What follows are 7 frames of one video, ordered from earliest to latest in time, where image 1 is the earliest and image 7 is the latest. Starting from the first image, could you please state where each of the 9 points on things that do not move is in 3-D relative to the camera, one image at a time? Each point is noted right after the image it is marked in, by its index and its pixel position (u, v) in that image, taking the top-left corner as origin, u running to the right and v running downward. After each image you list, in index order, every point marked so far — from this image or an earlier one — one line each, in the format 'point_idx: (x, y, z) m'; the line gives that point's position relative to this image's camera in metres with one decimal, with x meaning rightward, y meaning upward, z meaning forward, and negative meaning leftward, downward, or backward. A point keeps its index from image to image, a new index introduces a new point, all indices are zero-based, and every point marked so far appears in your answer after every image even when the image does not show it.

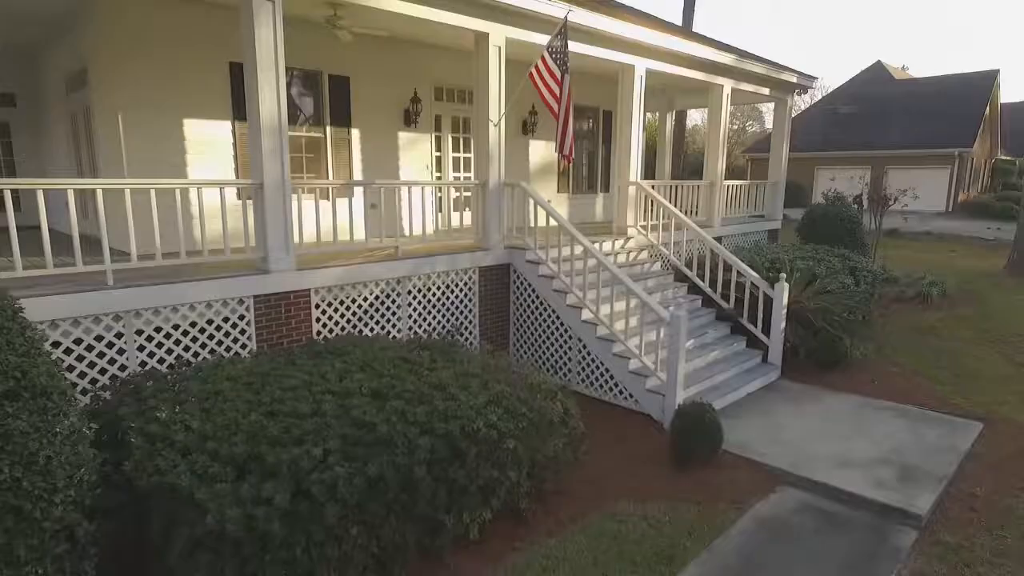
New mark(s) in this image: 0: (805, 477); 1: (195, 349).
0: (+6.0, -3.8, +5.0) m
1: (-6.2, -1.2, +4.9) m
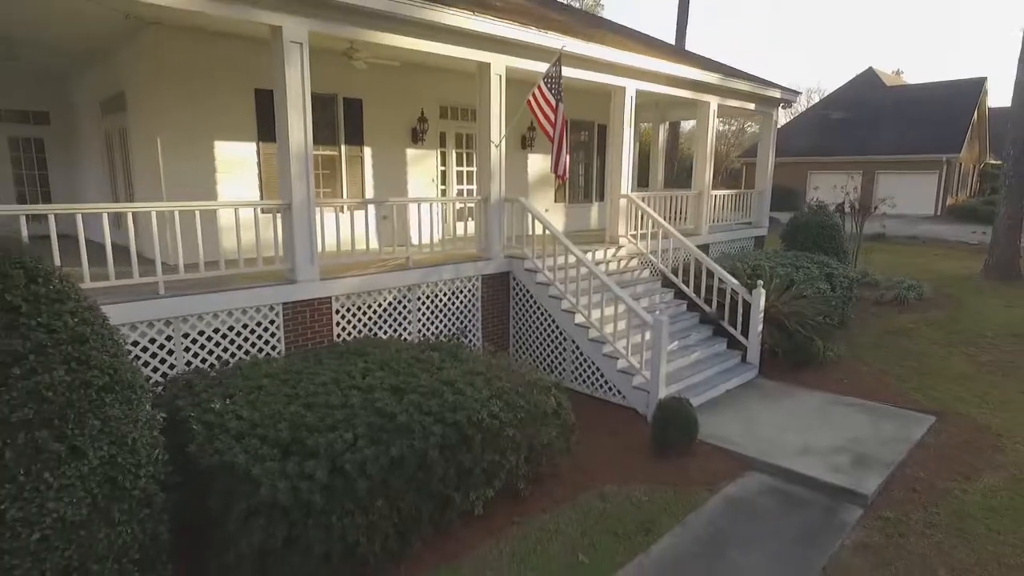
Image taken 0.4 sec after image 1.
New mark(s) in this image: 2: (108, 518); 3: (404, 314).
0: (+5.9, -4.0, +5.6) m
1: (-6.2, -1.4, +5.5) m
2: (-5.4, -3.1, +3.3) m
3: (-3.0, -0.7, +6.7) m
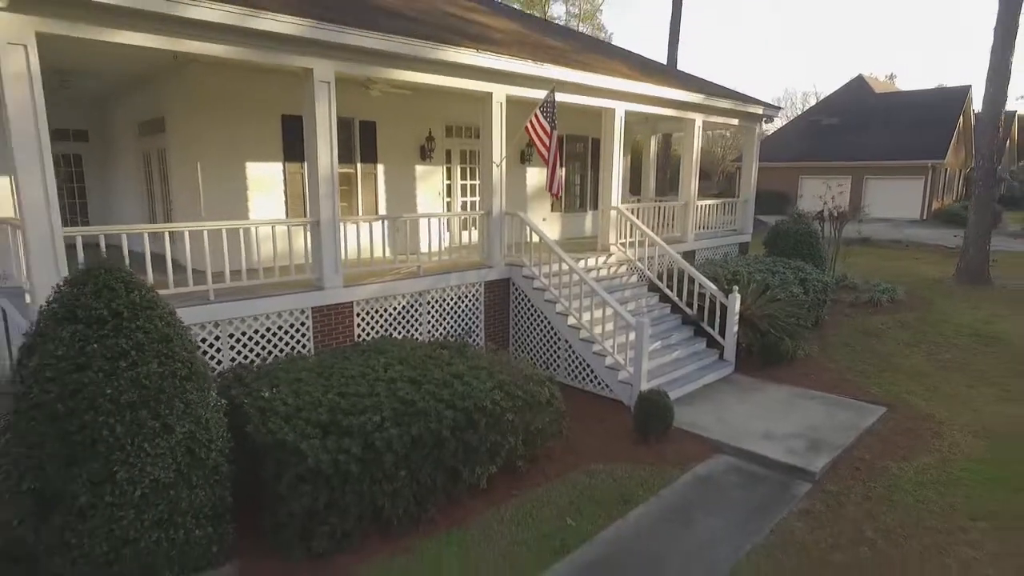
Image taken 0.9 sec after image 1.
0: (+5.9, -4.1, +6.4) m
1: (-6.2, -1.5, +6.3) m
2: (-5.4, -3.2, +4.1) m
3: (-3.0, -0.8, +7.6) m
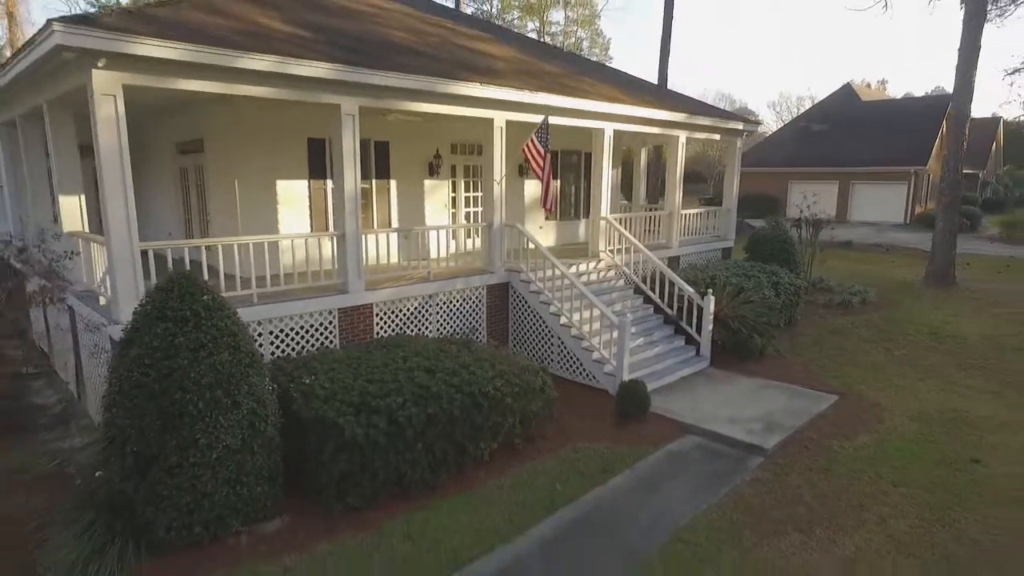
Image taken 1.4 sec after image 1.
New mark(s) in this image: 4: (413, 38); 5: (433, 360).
0: (+5.9, -4.3, +7.5) m
1: (-6.2, -1.6, +7.4) m
2: (-5.5, -3.4, +5.2) m
3: (-3.0, -1.0, +8.6) m
4: (-3.8, +9.5, +9.4) m
5: (-2.2, -2.0, +6.7) m
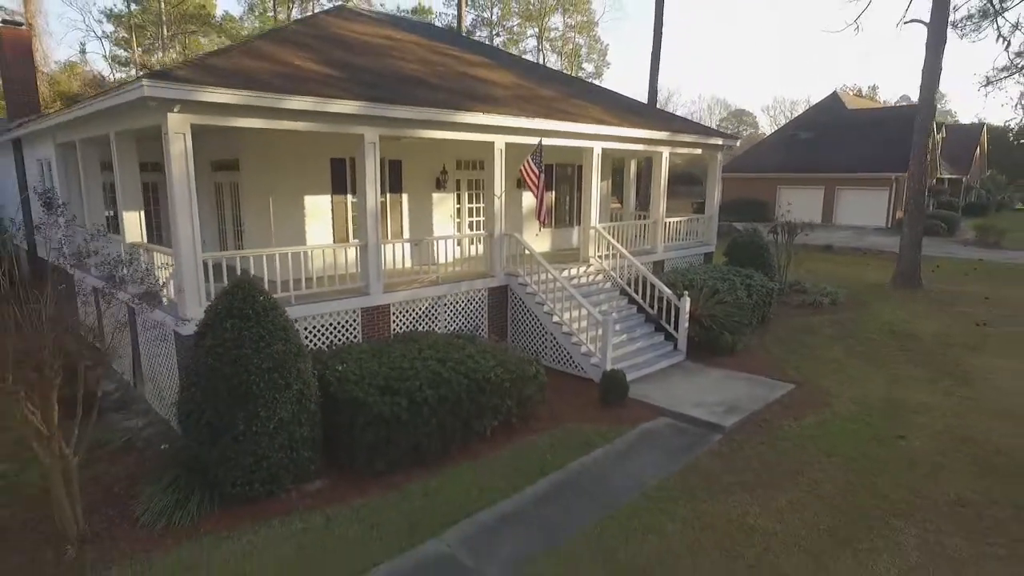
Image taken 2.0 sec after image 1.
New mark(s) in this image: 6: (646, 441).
0: (+5.8, -4.4, +8.7) m
1: (-6.3, -1.7, +8.6) m
2: (-5.5, -3.5, +6.4) m
3: (-3.1, -1.1, +9.8) m
4: (-3.8, +9.4, +10.6) m
5: (-2.2, -2.1, +7.9) m
6: (+4.3, -4.9, +7.9) m
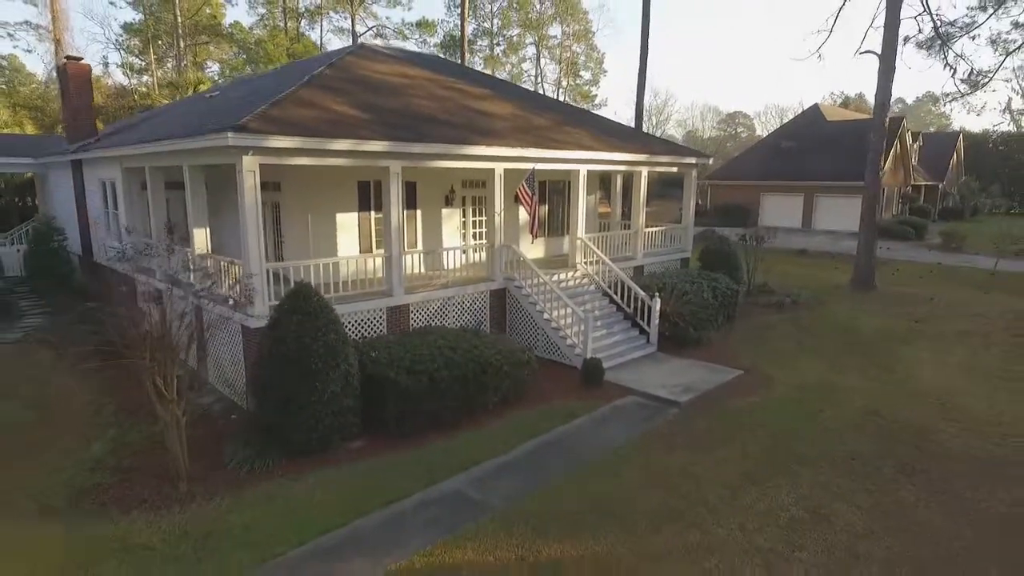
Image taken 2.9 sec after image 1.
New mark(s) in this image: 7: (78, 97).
0: (+5.7, -4.5, +10.7) m
1: (-6.4, -1.9, +10.6) m
2: (-5.7, -3.6, +8.4) m
3: (-3.2, -1.2, +11.8) m
4: (-4.0, +9.3, +12.5) m
5: (-2.4, -2.2, +9.9) m
6: (+4.2, -5.0, +9.9) m
7: (-27.4, +12.1, +15.5) m
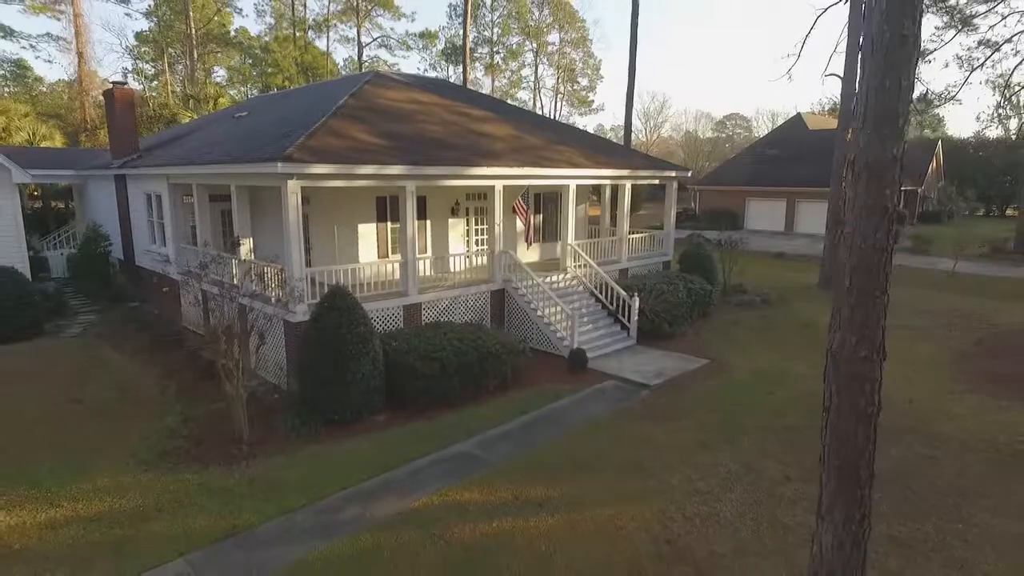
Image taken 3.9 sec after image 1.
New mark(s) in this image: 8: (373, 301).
0: (+5.6, -4.5, +12.6) m
1: (-6.6, -1.9, +12.4) m
2: (-5.8, -3.6, +10.3) m
3: (-3.3, -1.2, +13.7) m
4: (-4.1, +9.3, +14.4) m
5: (-2.5, -2.2, +11.8) m
6: (+4.0, -5.1, +11.7) m
7: (-27.5, +12.1, +17.4) m
8: (-7.1, -0.6, +12.1) m
